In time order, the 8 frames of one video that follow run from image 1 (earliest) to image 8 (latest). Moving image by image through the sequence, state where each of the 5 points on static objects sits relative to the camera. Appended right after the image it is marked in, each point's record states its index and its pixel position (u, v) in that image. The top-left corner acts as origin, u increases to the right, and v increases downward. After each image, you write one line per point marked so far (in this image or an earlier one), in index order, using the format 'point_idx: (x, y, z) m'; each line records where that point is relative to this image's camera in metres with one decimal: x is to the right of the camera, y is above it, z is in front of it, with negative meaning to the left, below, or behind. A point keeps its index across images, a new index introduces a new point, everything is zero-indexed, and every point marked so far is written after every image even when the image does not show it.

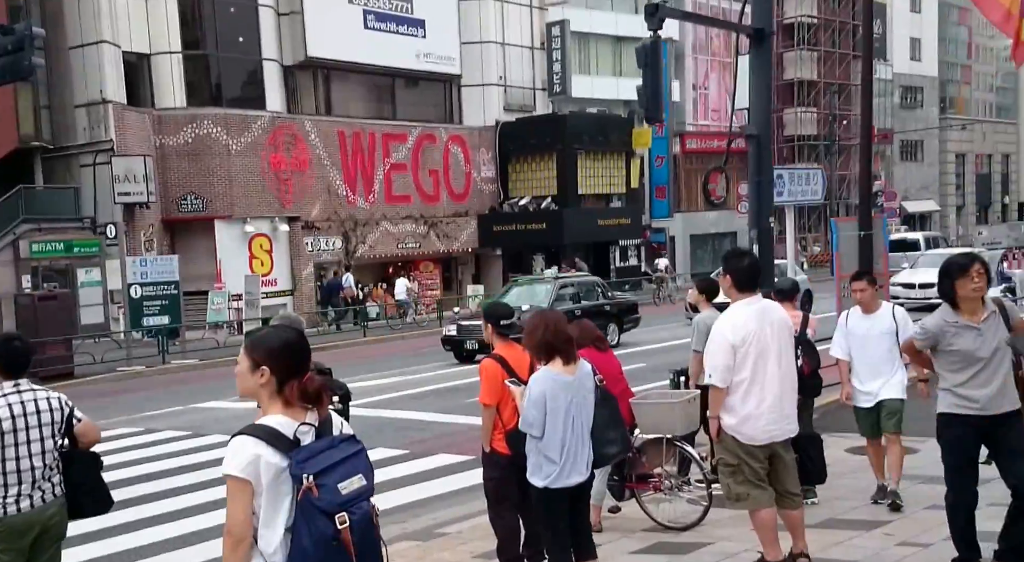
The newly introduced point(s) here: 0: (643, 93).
0: (+1.0, +1.5, +8.9) m
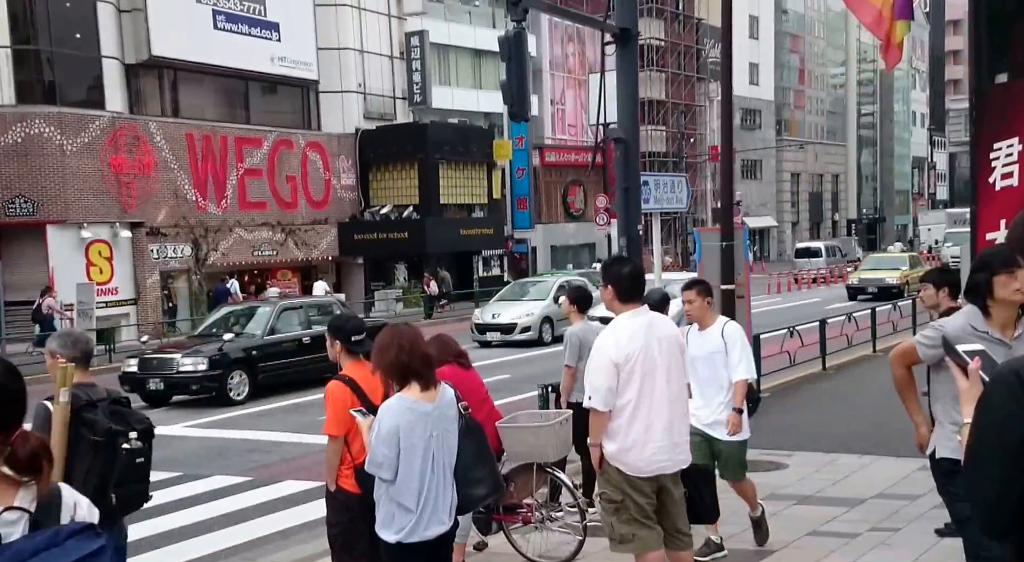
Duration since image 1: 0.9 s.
0: (0.0, +1.4, +8.2) m
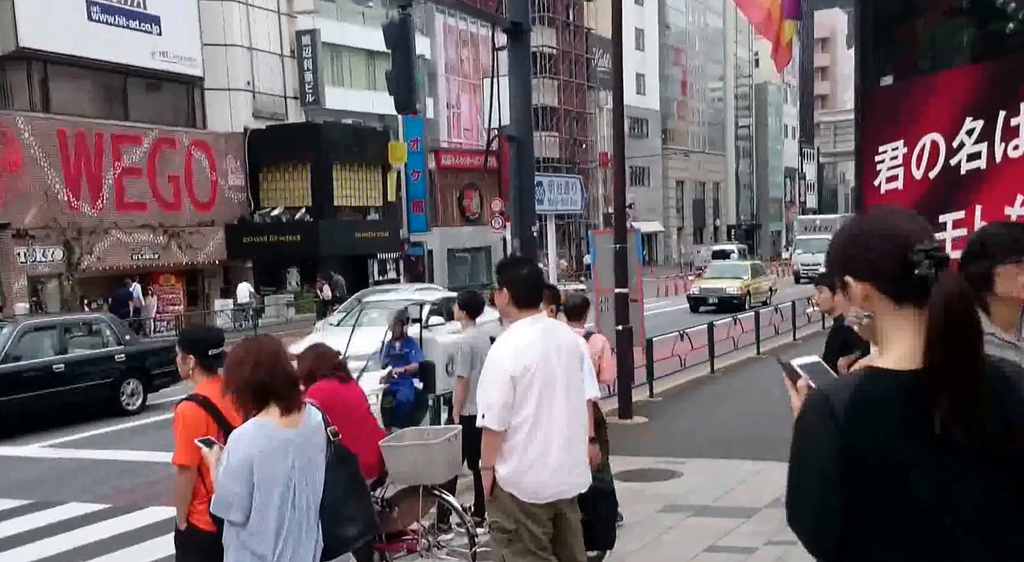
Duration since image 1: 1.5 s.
0: (-0.8, +1.4, +7.6) m
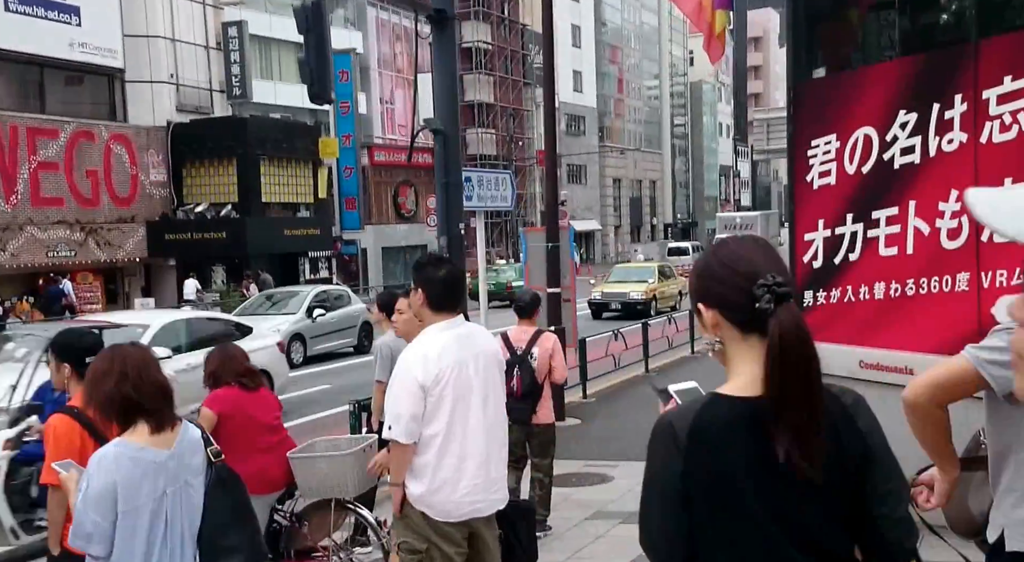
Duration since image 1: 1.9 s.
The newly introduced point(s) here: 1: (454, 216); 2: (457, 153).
0: (-1.3, +1.4, +7.2) m
1: (-0.5, +0.6, +9.8) m
2: (-0.5, +1.1, +9.8) m
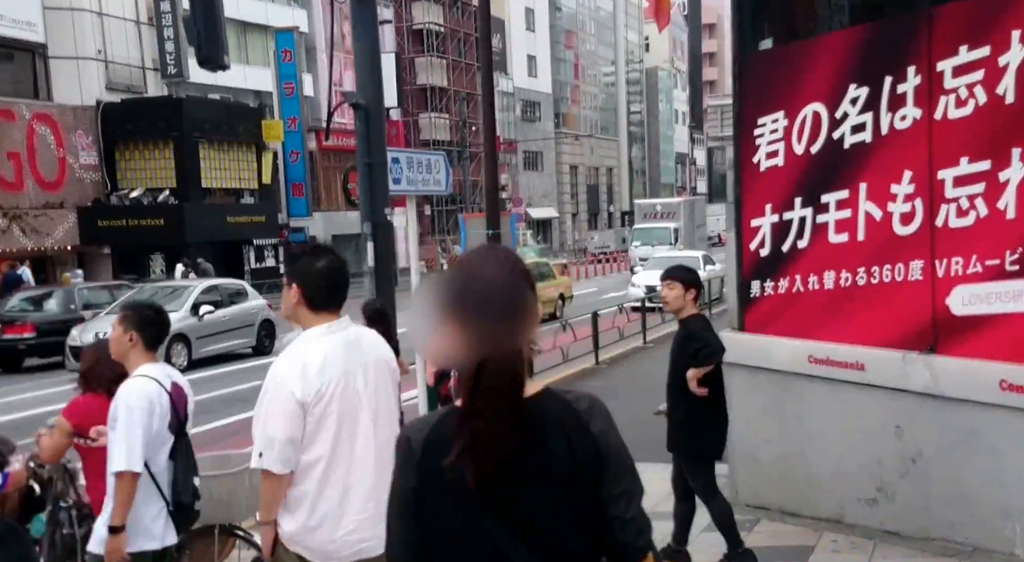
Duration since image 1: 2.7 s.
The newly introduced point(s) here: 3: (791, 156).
0: (-1.8, +1.4, +6.5) m
1: (-1.1, +0.6, +9.2) m
2: (-1.0, +1.2, +9.1) m
3: (+1.9, +0.8, +7.7) m
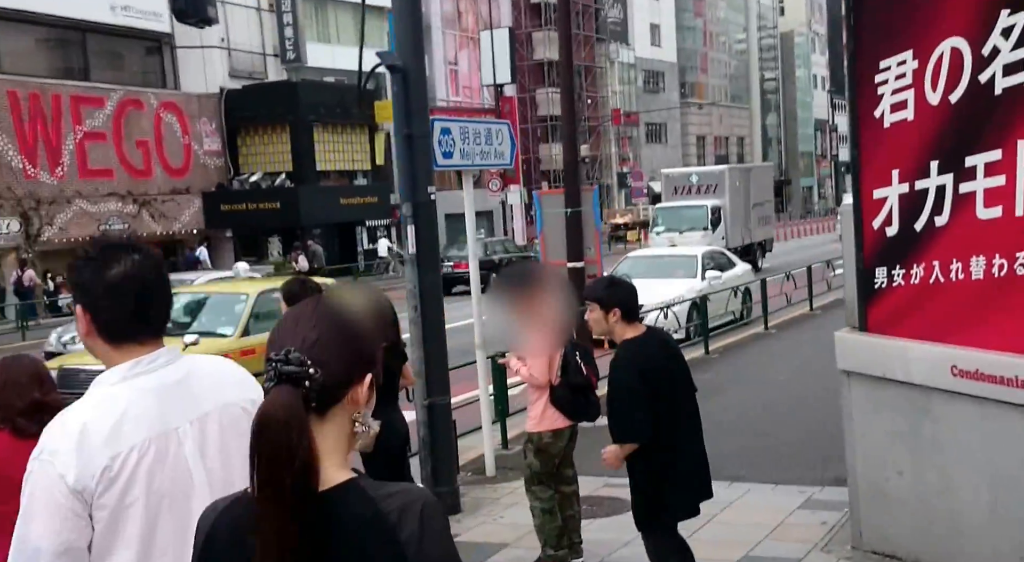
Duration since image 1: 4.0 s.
0: (-1.6, +1.4, +5.2) m
1: (-0.6, +0.7, +7.7) m
2: (-0.6, +1.3, +7.7) m
3: (+2.1, +0.9, +5.9) m
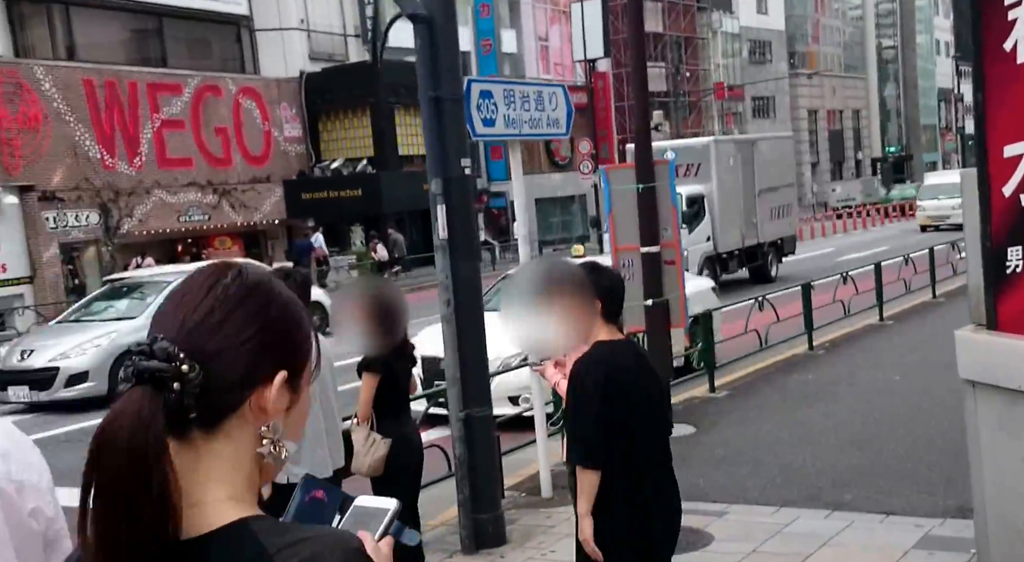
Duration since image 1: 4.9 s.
0: (-1.6, +1.4, +4.1) m
1: (-0.3, +0.8, +6.5) m
2: (-0.3, +1.3, +6.5) m
3: (+2.2, +1.0, +4.4) m
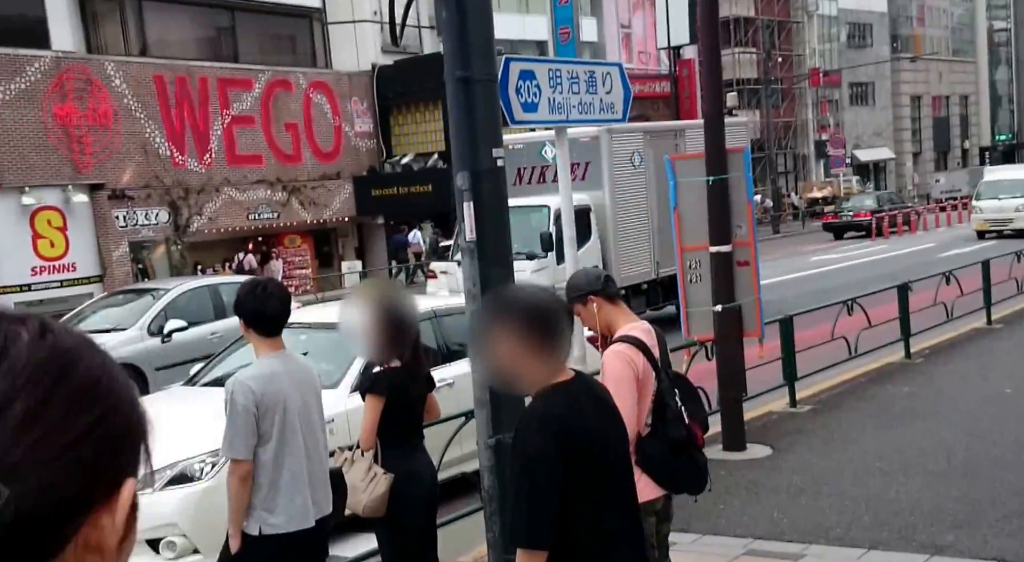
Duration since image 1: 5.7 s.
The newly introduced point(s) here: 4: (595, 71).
0: (-1.7, +1.4, +3.3) m
1: (-0.2, +0.7, +5.7) m
2: (-0.2, +1.3, +5.6) m
3: (+2.2, +0.9, +3.3) m
4: (+0.5, +1.3, +6.9) m
